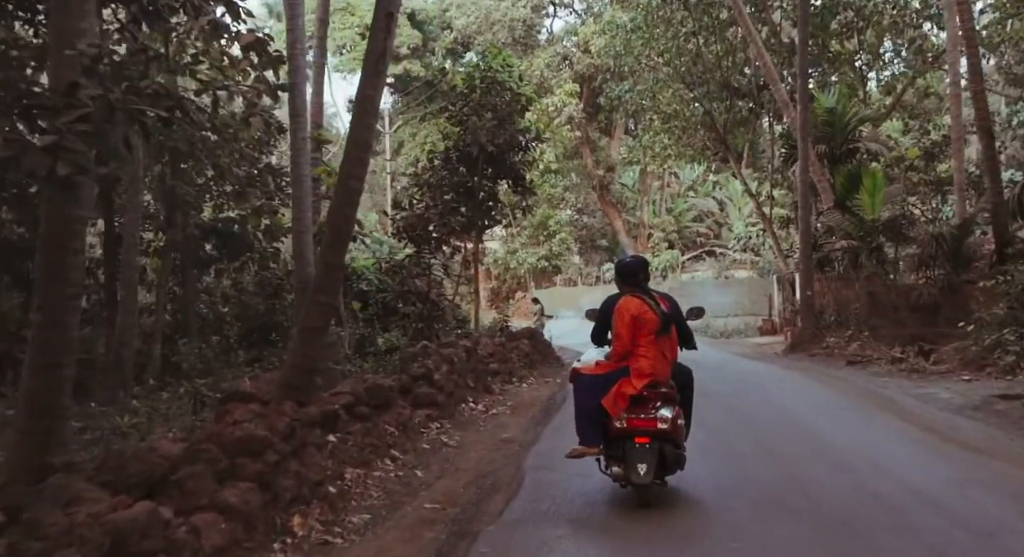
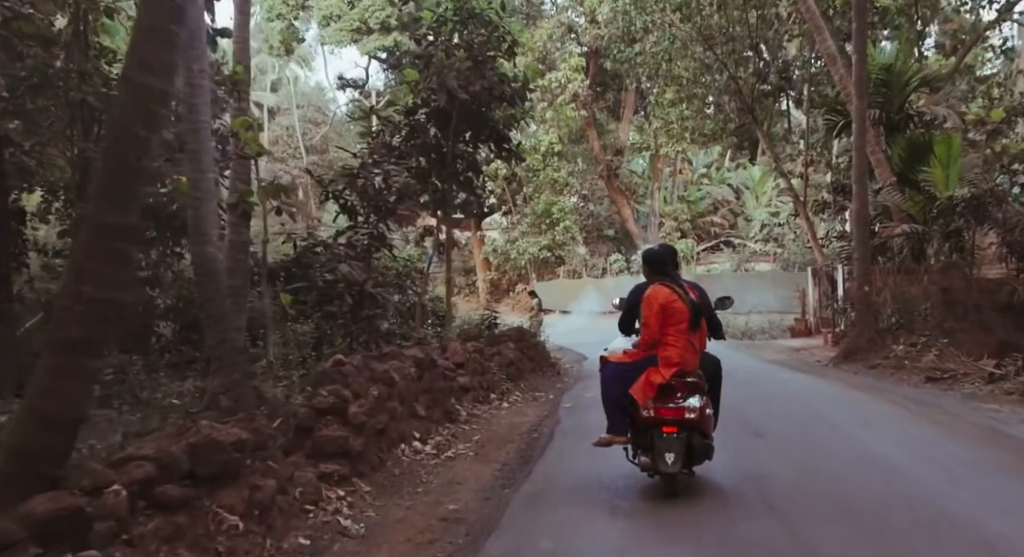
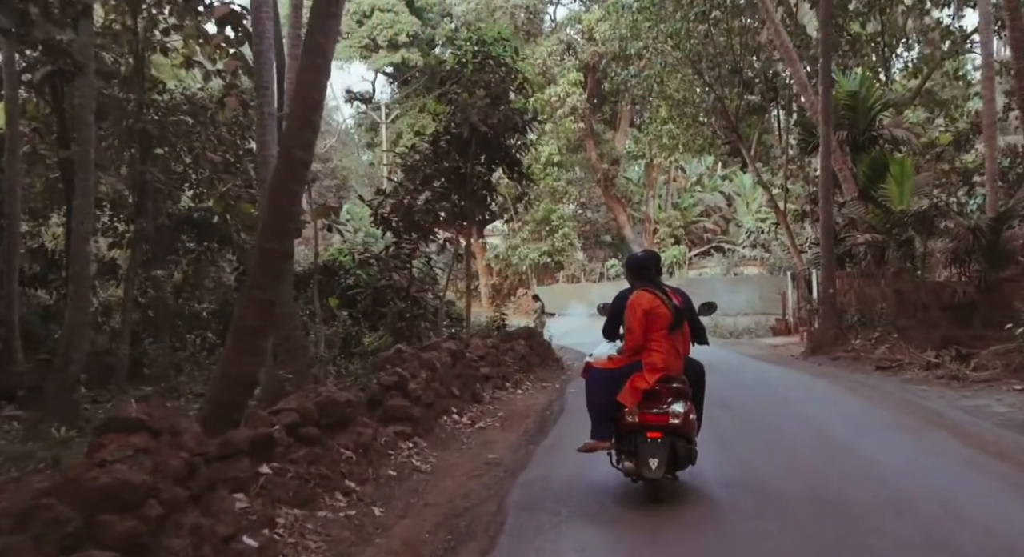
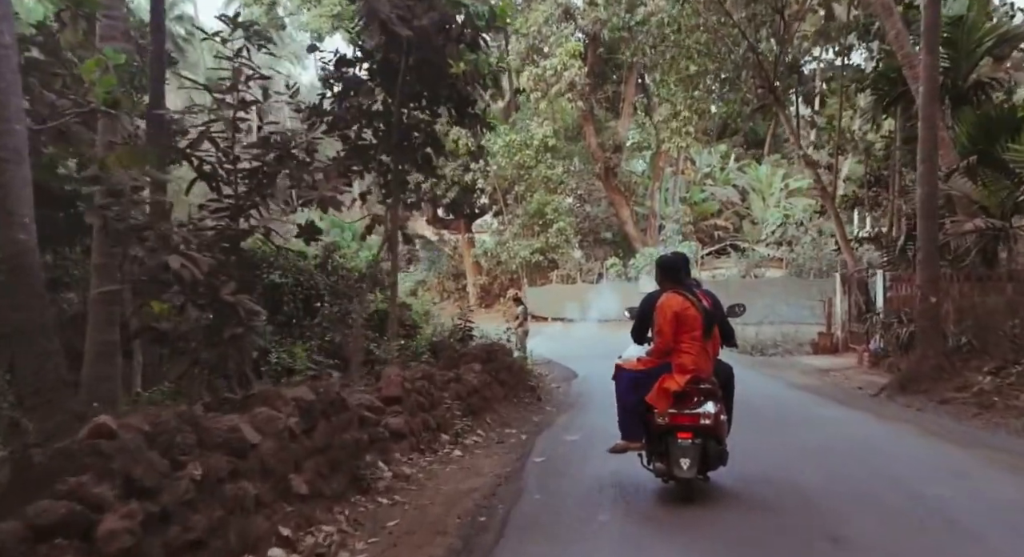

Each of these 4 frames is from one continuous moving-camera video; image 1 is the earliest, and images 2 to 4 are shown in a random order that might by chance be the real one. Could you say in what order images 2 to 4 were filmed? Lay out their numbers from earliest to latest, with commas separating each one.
3, 2, 4
